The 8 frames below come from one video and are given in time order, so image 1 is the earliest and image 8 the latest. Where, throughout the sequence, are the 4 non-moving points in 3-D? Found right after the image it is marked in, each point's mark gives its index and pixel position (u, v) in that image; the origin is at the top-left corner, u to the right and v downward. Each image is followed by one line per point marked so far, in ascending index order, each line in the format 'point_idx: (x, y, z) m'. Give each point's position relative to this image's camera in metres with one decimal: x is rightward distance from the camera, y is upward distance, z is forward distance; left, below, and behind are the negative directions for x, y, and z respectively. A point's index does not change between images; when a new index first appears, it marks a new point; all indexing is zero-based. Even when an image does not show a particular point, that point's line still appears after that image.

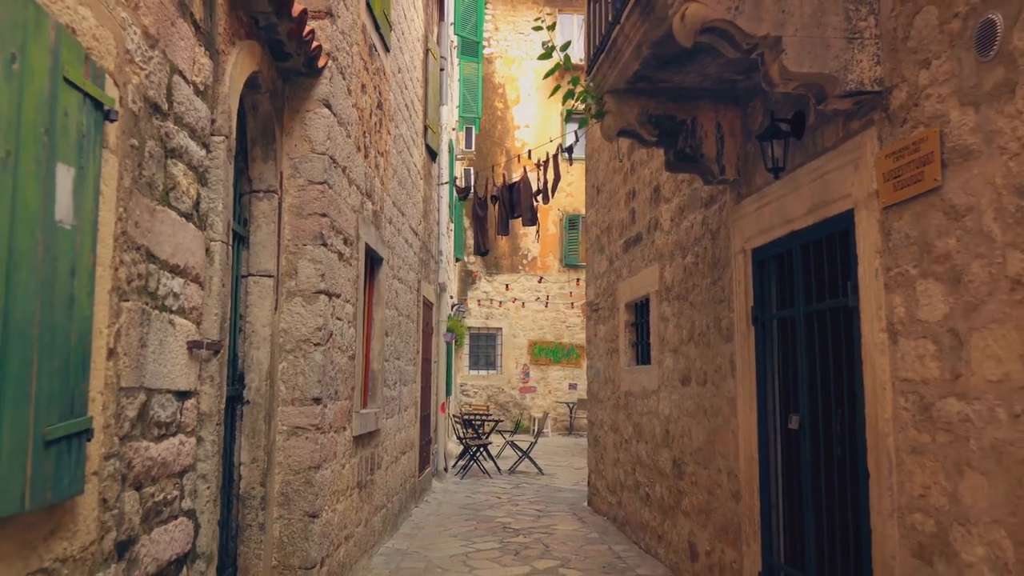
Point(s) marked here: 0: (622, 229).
0: (+0.7, +0.4, +6.5) m
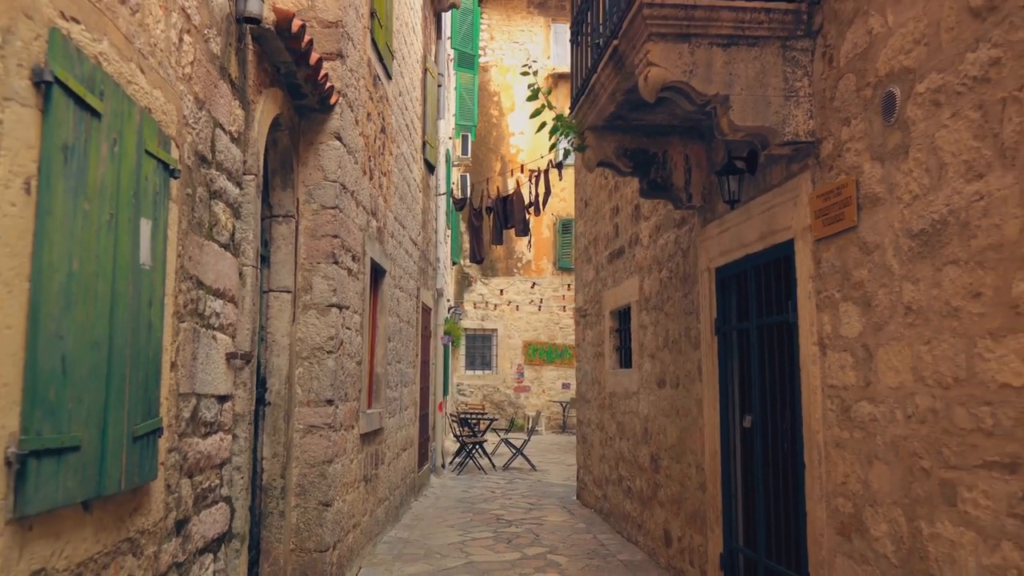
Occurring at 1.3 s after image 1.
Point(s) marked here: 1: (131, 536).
0: (+0.6, +0.3, +7.0) m
1: (-0.9, -0.6, +2.4) m
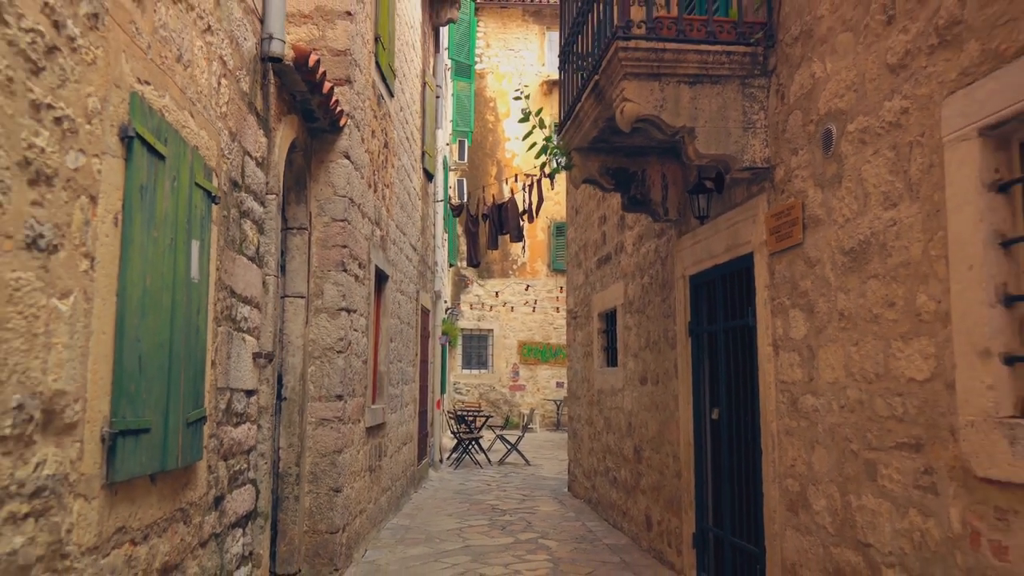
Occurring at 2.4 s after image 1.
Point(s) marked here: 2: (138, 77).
0: (+0.6, +0.3, +7.5) m
1: (-0.9, -0.6, +2.9) m
2: (-0.9, +0.5, +2.4) m
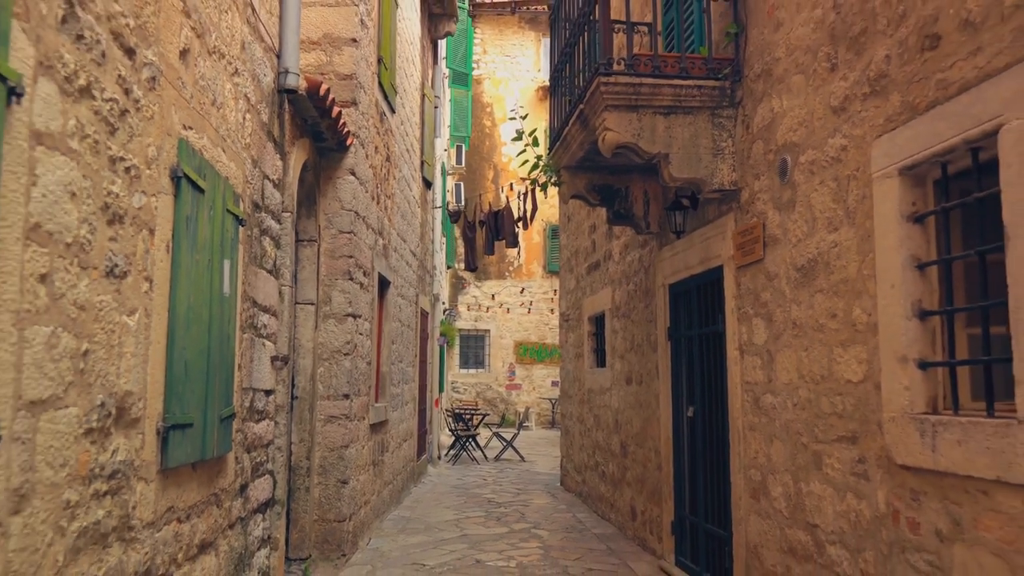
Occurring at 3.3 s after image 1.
0: (+0.6, +0.3, +7.9) m
1: (-0.9, -0.7, +3.3) m
2: (-0.9, +0.4, +2.8) m
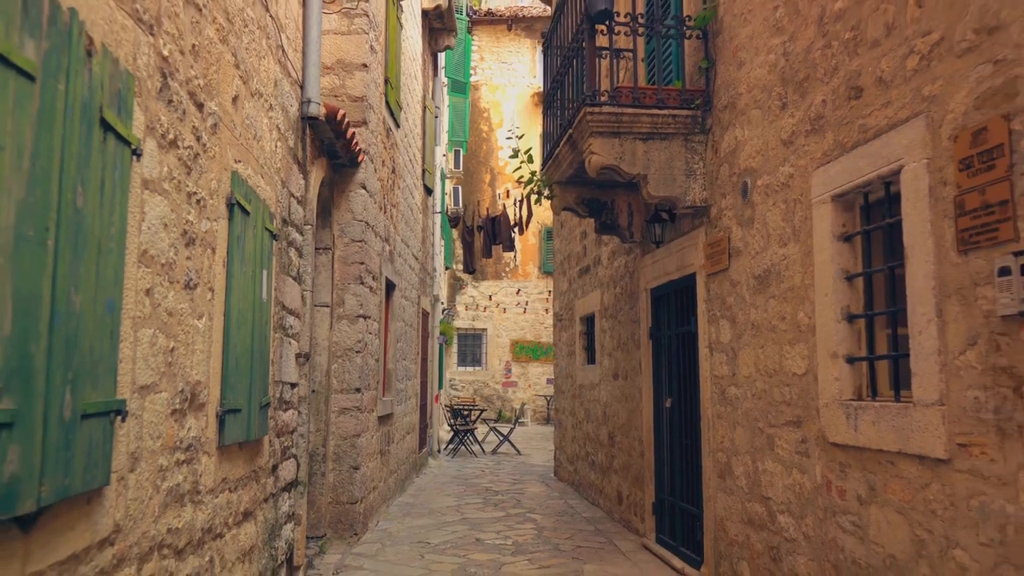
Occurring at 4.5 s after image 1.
0: (+0.5, +0.2, +8.4) m
1: (-1.0, -0.7, +3.9) m
2: (-0.9, +0.4, +3.4) m
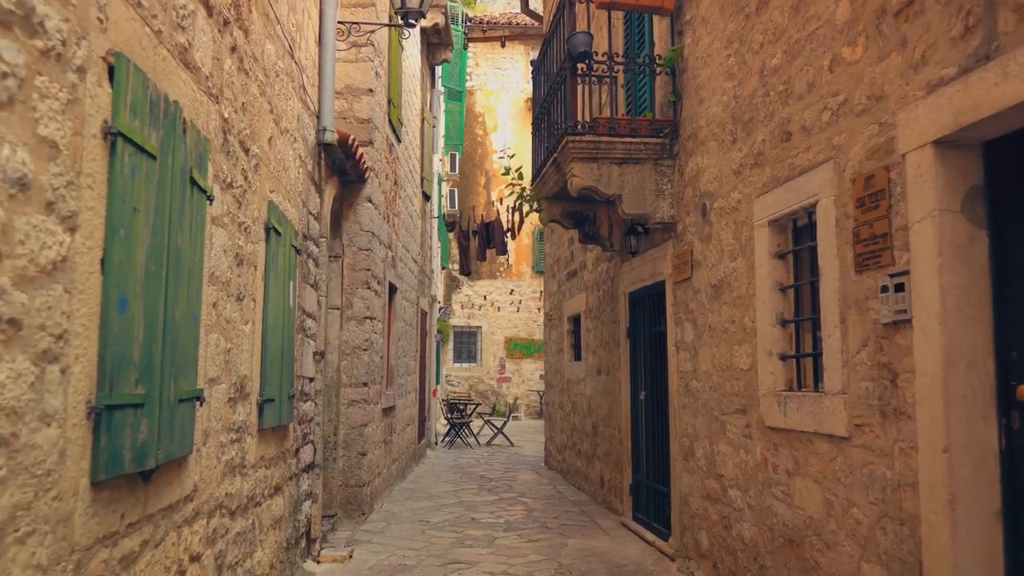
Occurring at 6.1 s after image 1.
0: (+0.5, +0.2, +9.1) m
1: (-1.0, -0.7, +4.5) m
2: (-0.9, +0.4, +4.0) m
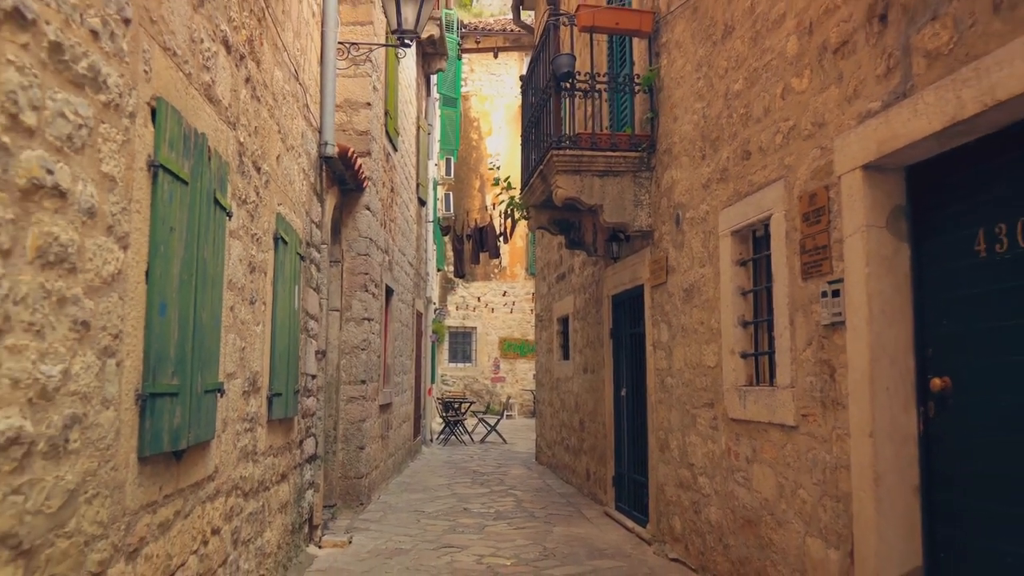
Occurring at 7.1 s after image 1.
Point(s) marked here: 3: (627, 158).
0: (+0.4, +0.2, +9.5) m
1: (-1.1, -0.7, +4.9) m
2: (-1.0, +0.4, +4.4) m
3: (+0.7, +0.7, +5.9) m
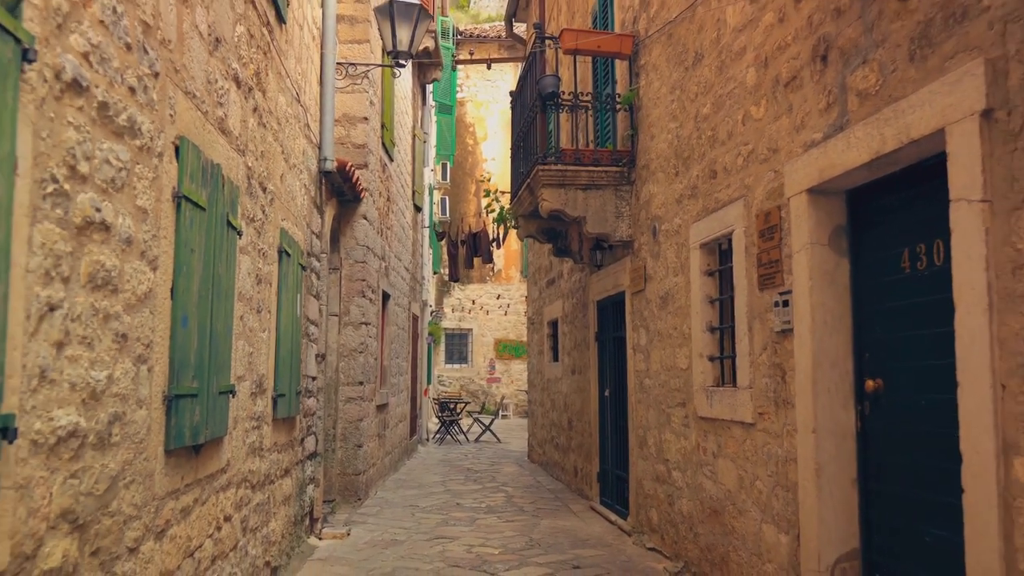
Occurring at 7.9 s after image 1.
0: (+0.3, +0.2, +9.9) m
1: (-1.1, -0.8, +5.3) m
2: (-1.1, +0.3, +4.8) m
3: (+0.6, +0.7, +6.2) m
